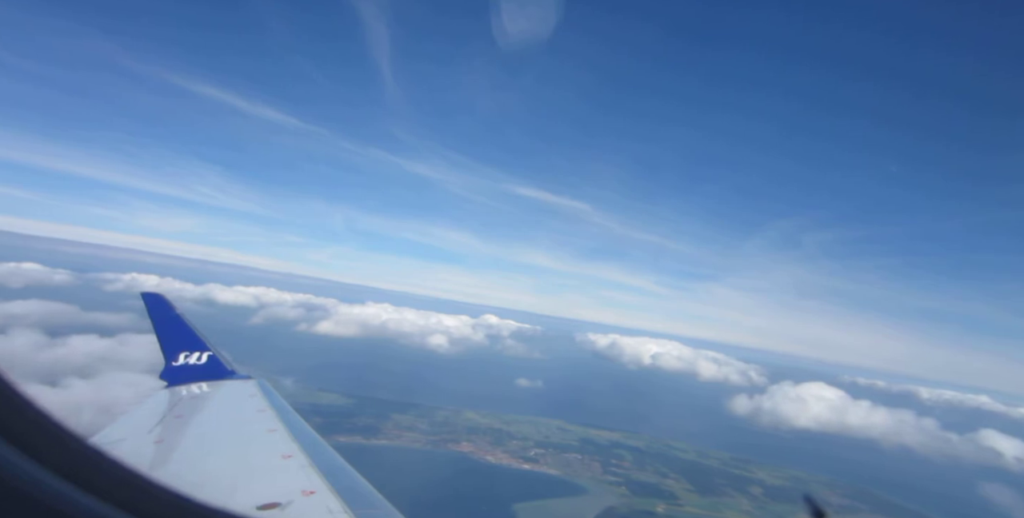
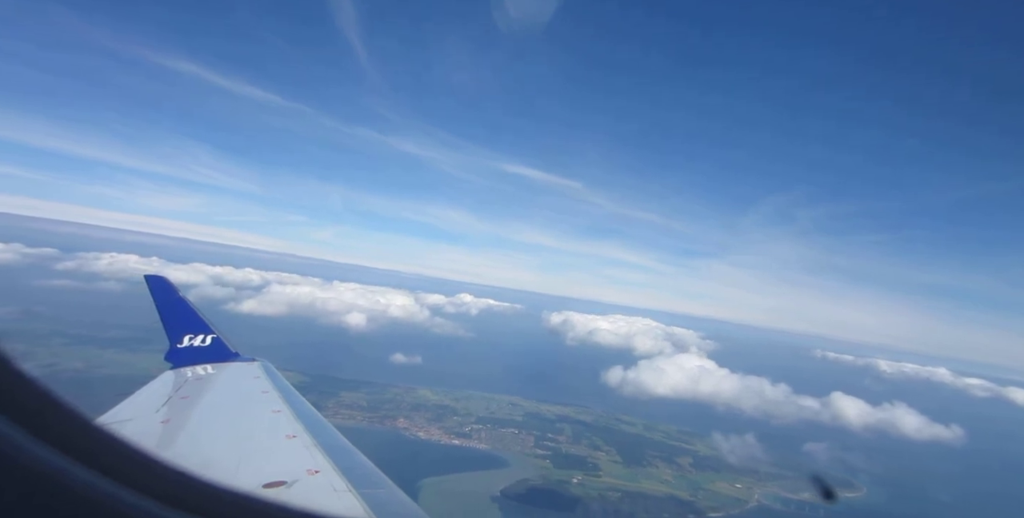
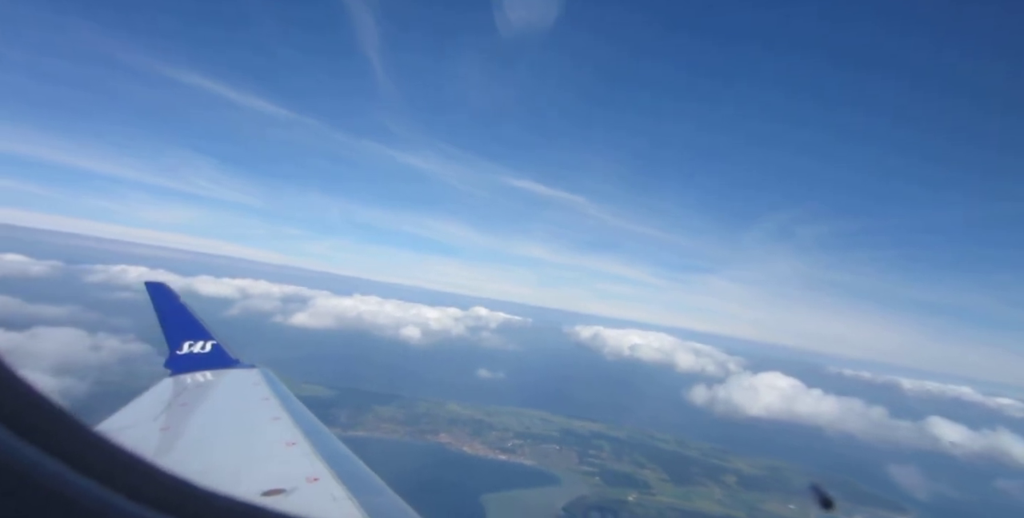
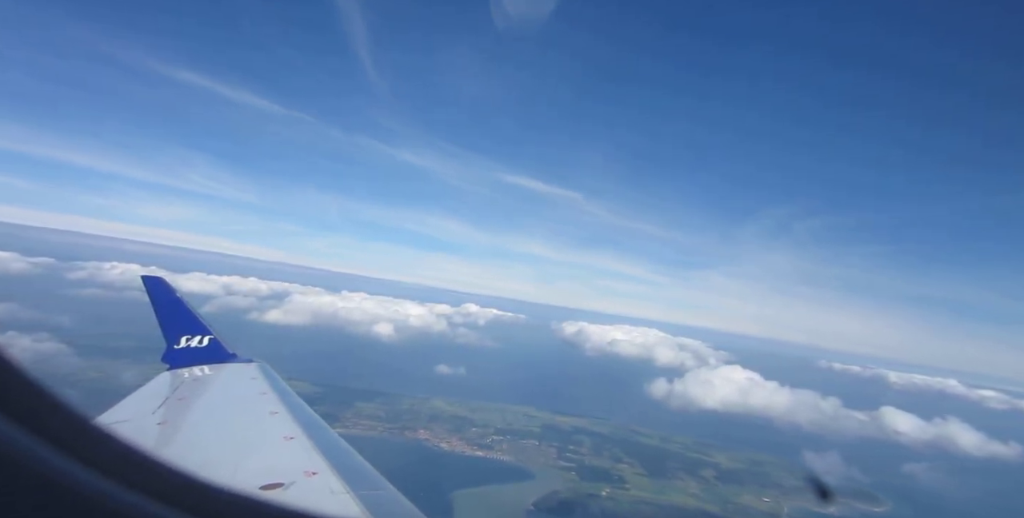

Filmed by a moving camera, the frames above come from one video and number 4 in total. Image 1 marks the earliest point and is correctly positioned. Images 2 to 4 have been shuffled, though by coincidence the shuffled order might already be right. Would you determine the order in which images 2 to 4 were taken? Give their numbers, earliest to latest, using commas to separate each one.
3, 4, 2
